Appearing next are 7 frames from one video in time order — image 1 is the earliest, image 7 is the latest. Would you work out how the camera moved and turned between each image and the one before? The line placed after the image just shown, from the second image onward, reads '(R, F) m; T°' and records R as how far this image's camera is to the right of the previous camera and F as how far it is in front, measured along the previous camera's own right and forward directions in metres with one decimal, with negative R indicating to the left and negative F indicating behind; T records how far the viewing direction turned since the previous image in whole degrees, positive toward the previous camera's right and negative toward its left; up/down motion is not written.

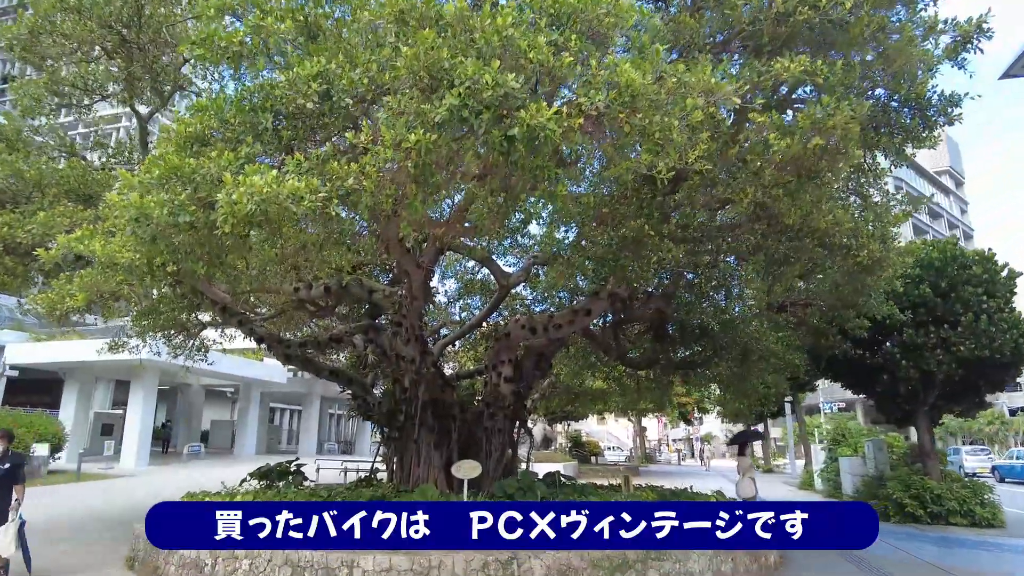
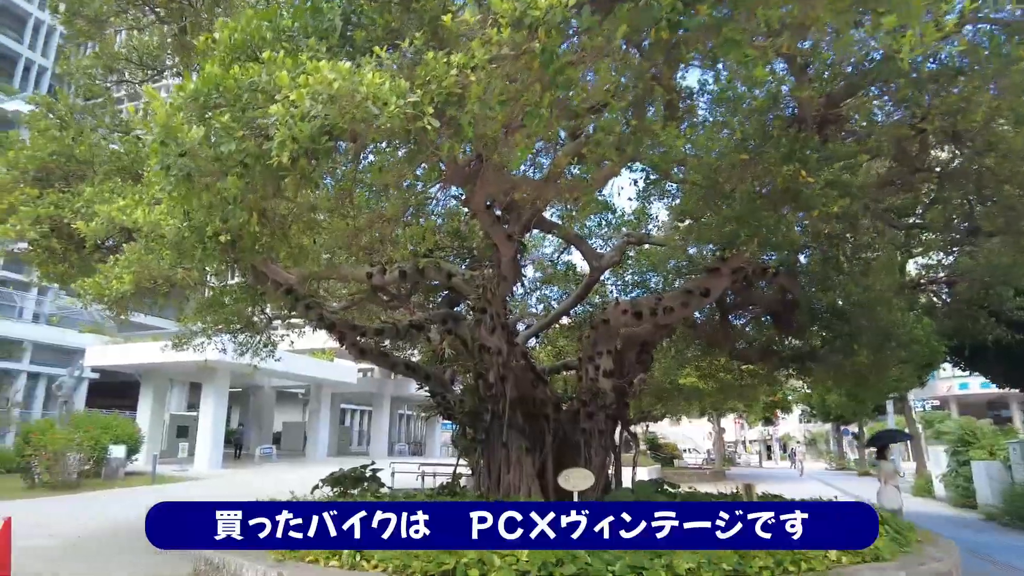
(-0.5, +1.3) m; -5°
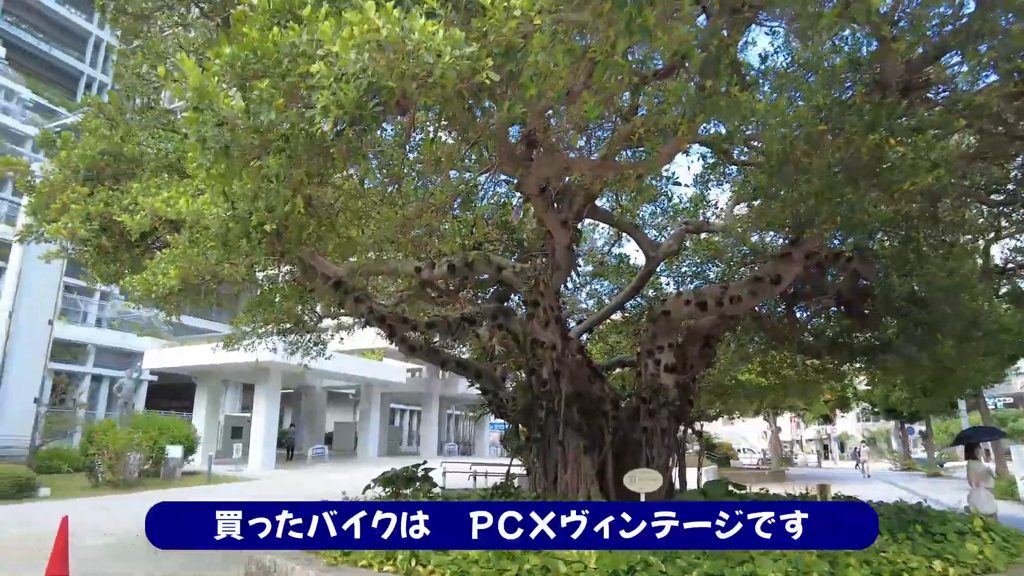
(-0.1, +0.4) m; -4°
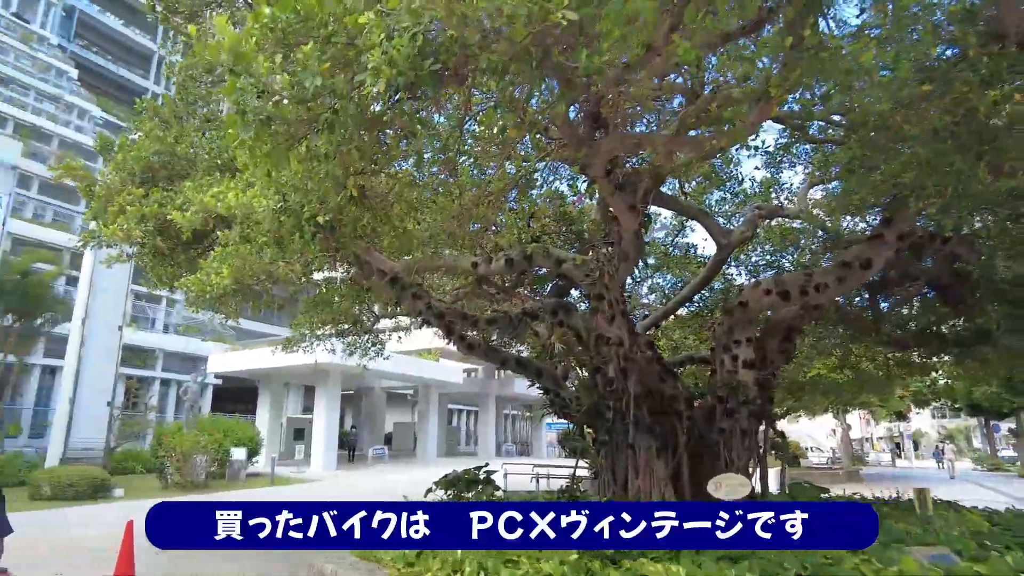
(-0.1, +0.4) m; -5°
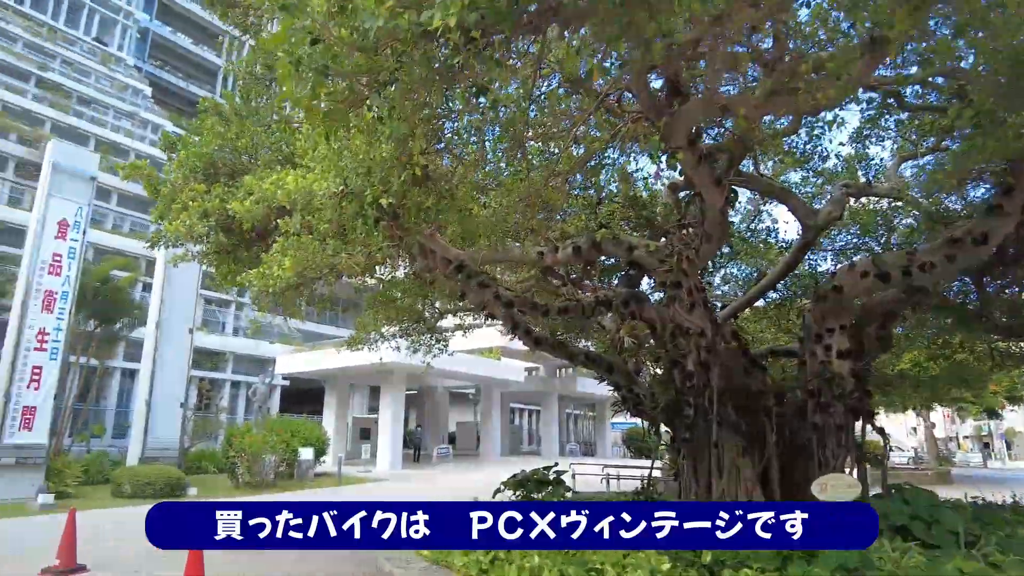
(-0.1, +0.4) m; -5°
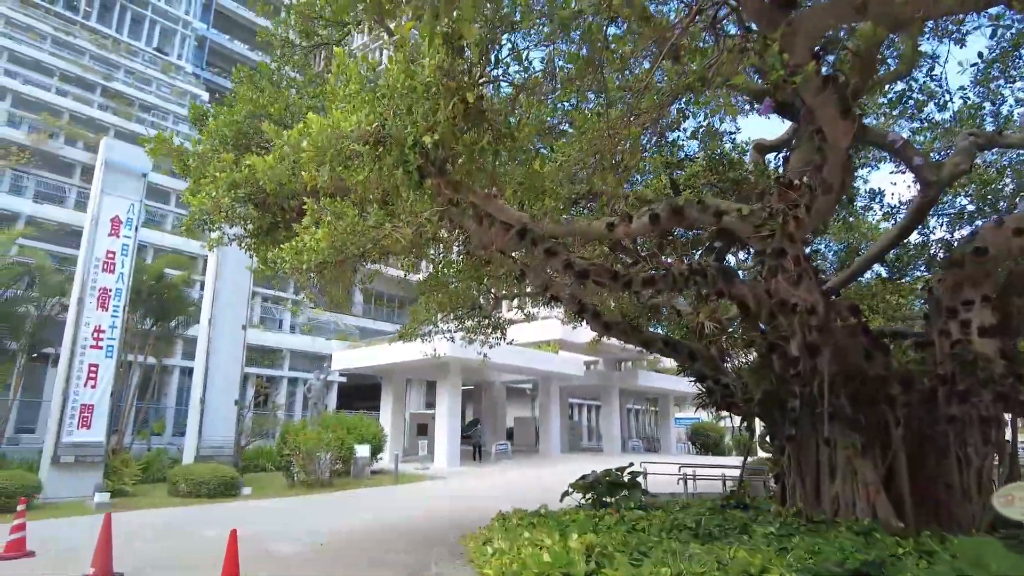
(-0.2, +0.9) m; -5°
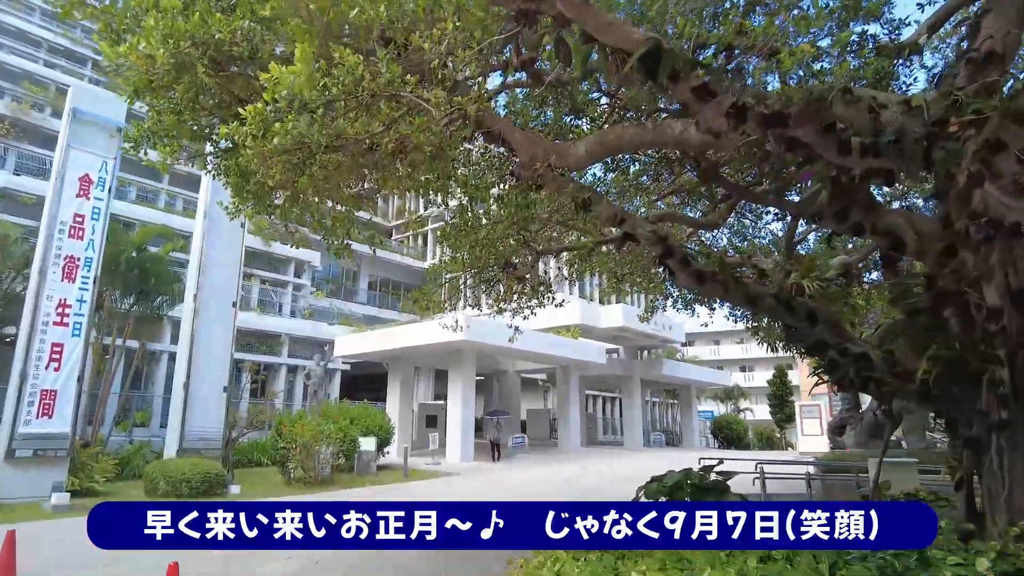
(-0.5, +2.0) m; 0°
